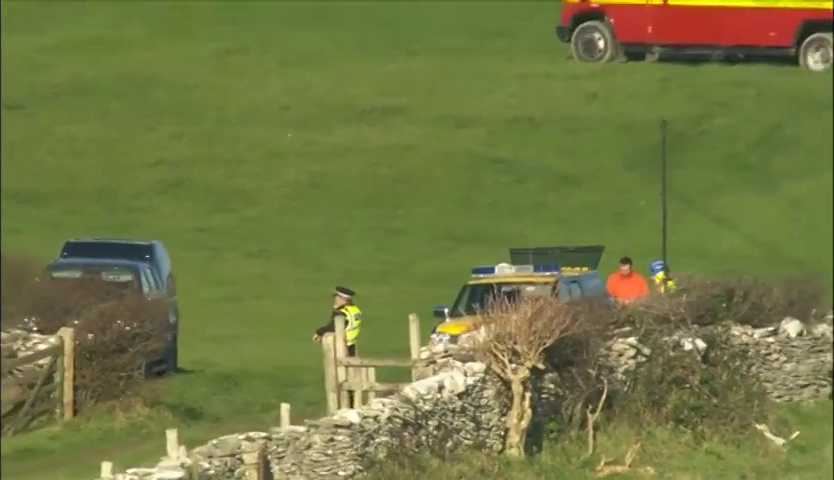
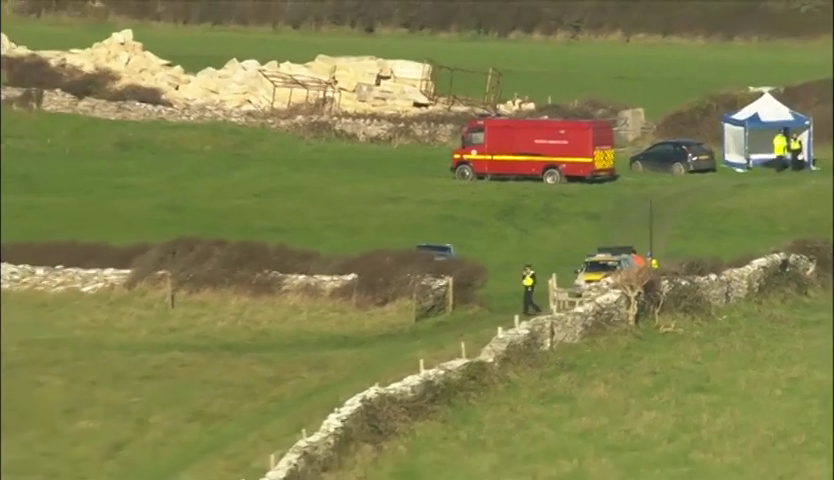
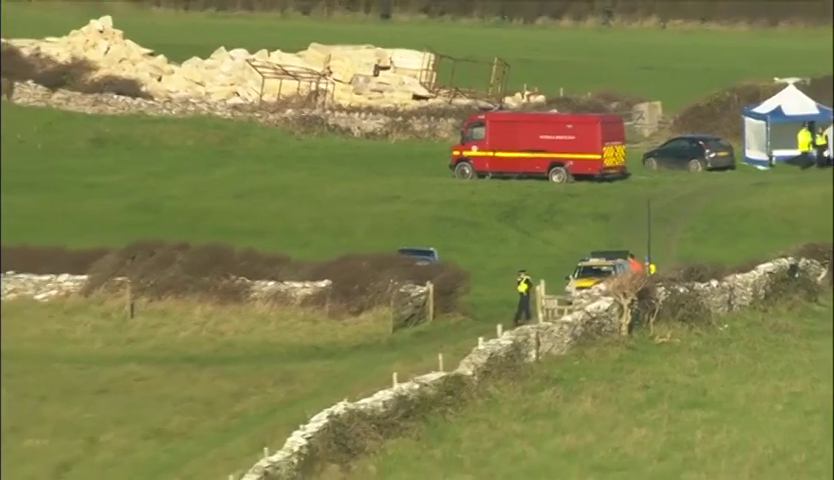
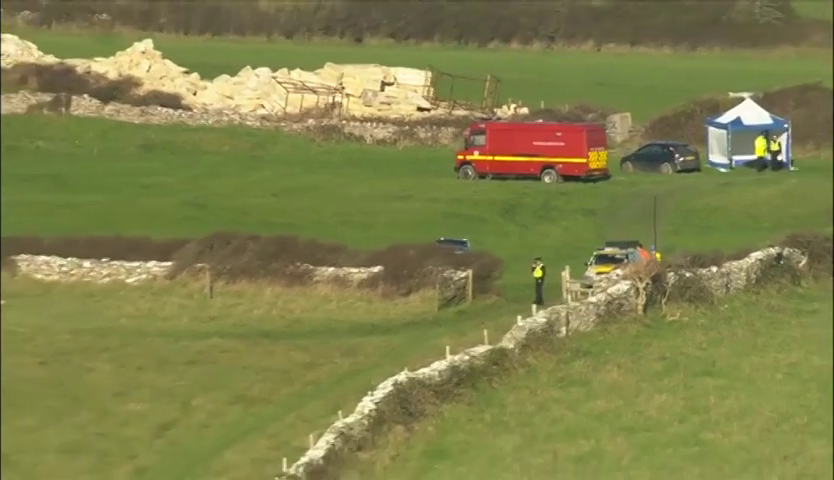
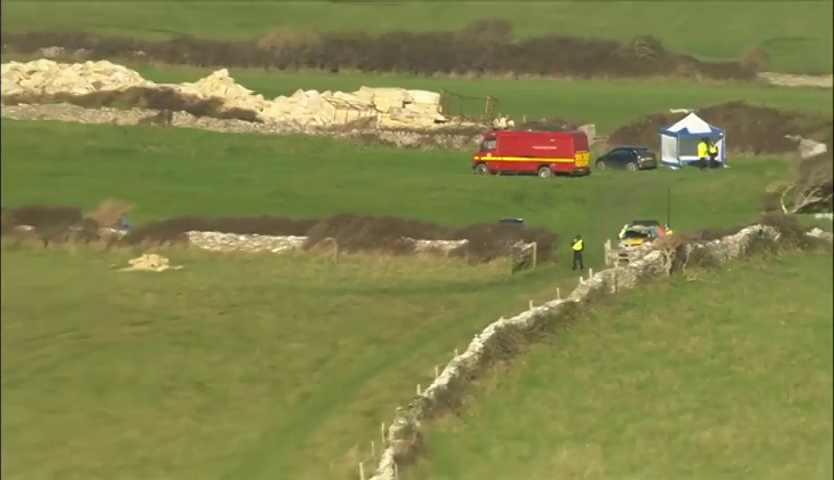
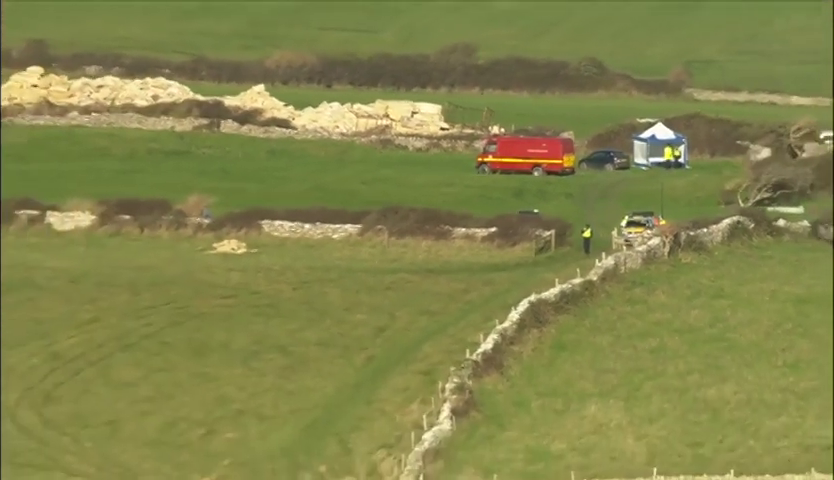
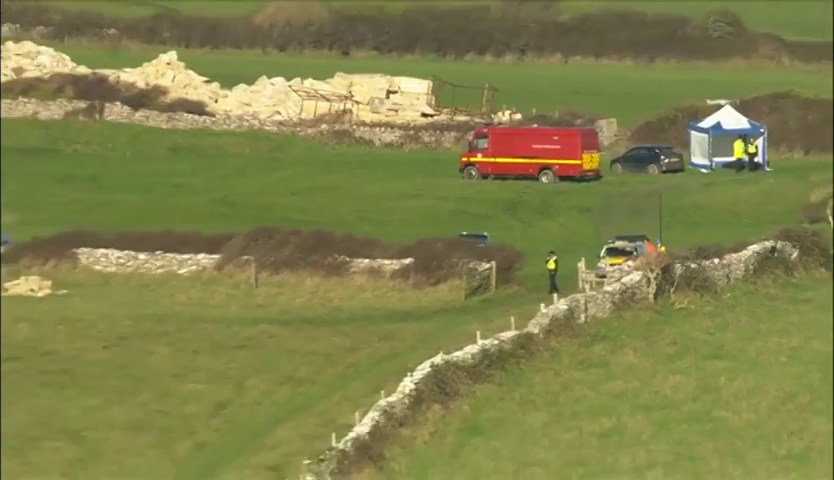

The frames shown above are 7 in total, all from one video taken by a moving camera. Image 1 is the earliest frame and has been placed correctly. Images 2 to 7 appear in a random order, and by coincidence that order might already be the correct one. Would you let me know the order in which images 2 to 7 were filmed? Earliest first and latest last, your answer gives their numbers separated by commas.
3, 2, 4, 7, 5, 6
